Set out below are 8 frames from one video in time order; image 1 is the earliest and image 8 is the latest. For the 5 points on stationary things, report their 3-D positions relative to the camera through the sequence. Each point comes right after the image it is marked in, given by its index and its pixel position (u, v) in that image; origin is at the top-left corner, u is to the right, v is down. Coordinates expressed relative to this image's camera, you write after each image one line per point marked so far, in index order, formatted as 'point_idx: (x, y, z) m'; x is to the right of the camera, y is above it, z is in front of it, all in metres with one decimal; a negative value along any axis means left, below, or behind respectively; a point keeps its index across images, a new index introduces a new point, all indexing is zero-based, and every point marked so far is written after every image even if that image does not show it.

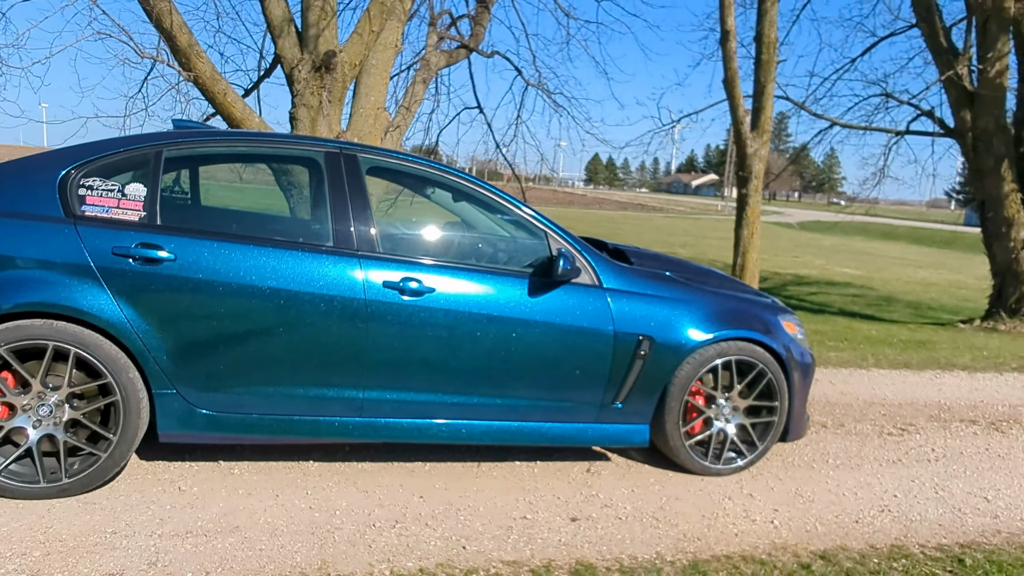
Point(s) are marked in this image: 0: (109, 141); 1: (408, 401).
0: (-1.9, +0.7, +3.6) m
1: (-0.5, -0.6, +3.9) m
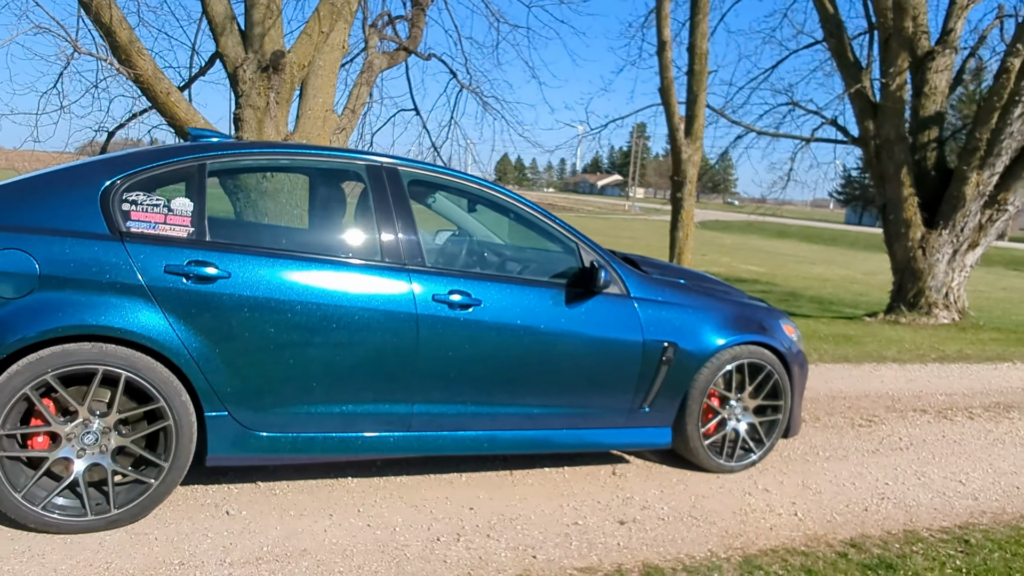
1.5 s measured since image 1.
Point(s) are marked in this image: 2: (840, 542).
0: (-1.7, +0.6, +3.4) m
1: (-0.3, -0.7, +3.9) m
2: (+1.7, -1.3, +3.8) m
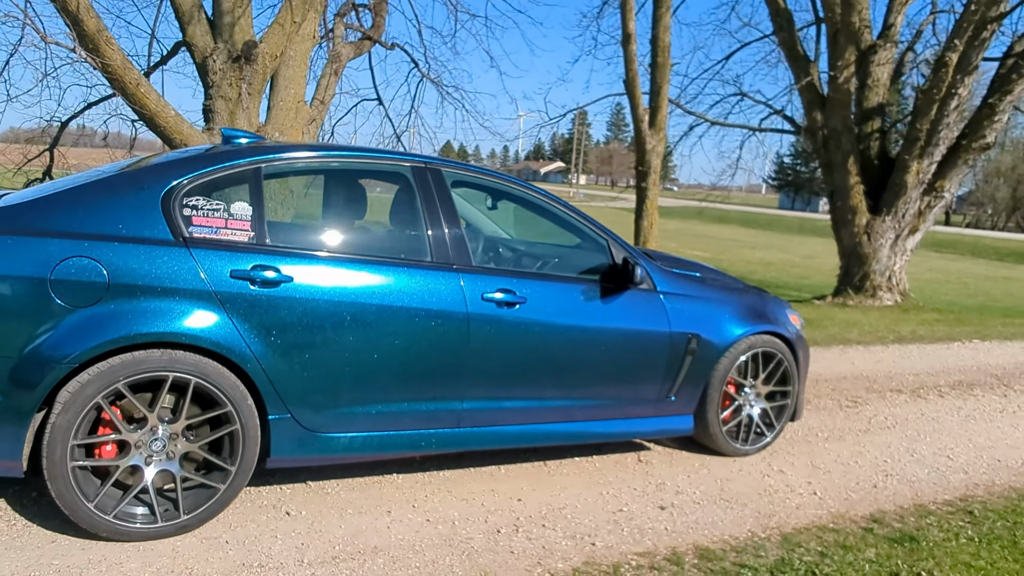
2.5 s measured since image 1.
0: (-1.4, +0.6, +3.4) m
1: (0.0, -0.7, +4.0) m
2: (+2.0, -1.3, +4.1) m
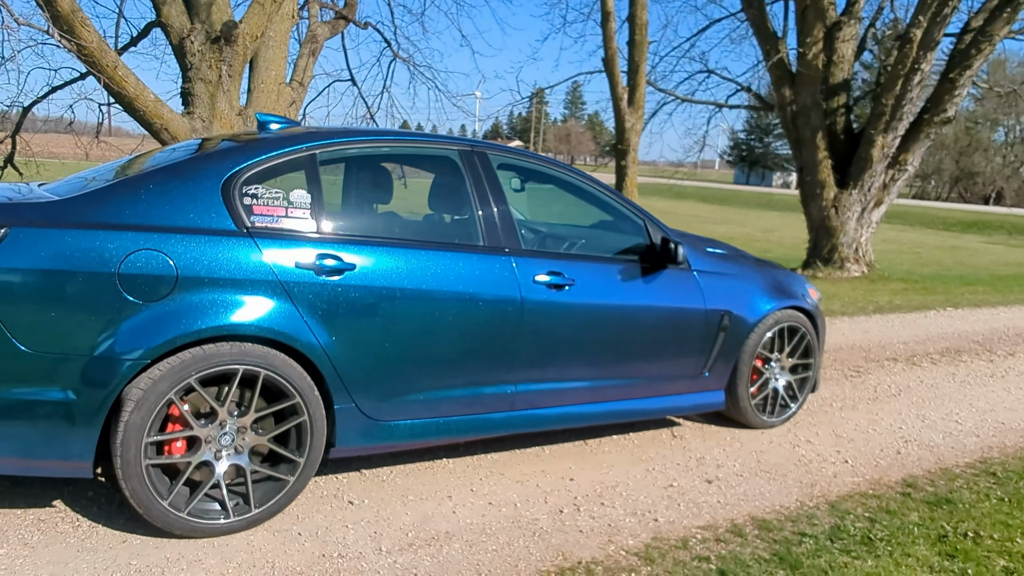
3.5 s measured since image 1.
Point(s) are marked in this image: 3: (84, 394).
0: (-1.1, +0.6, +3.3) m
1: (+0.2, -0.6, +4.0) m
2: (+2.2, -1.1, +4.2) m
3: (-1.6, -0.4, +2.8) m
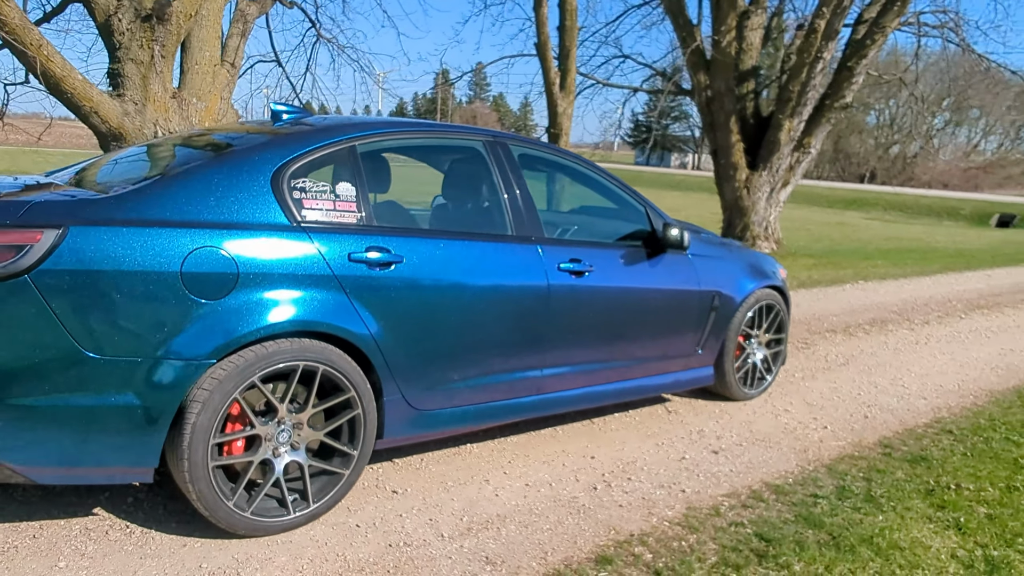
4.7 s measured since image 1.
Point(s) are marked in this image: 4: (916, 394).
0: (-0.9, +0.7, +3.2) m
1: (+0.3, -0.5, +4.1) m
2: (+2.3, -1.0, +4.6) m
3: (-1.3, -0.4, +2.7) m
4: (+3.3, -0.9, +6.0) m
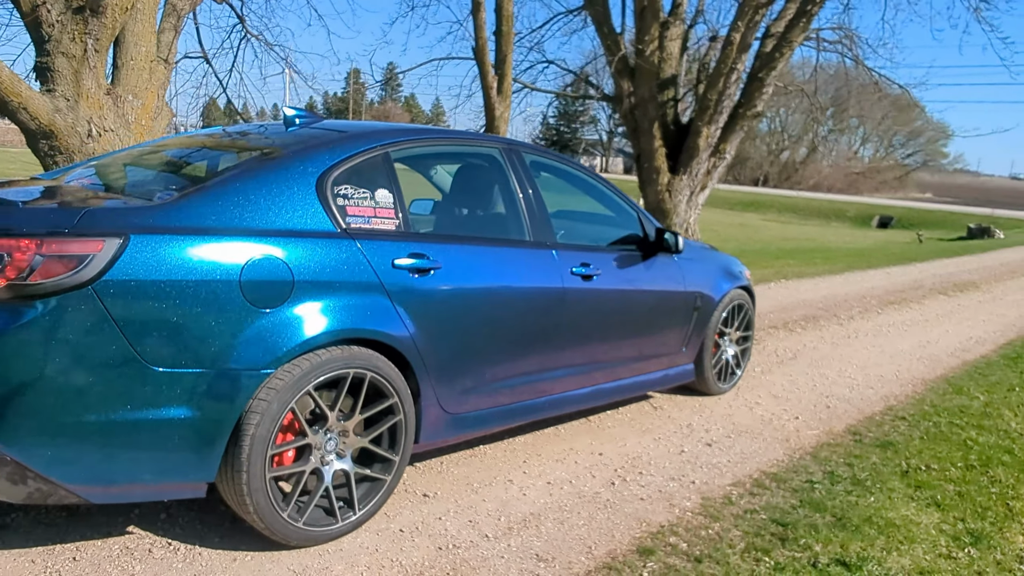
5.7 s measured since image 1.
0: (-0.8, +0.6, +3.2) m
1: (+0.4, -0.5, +4.3) m
2: (+2.3, -1.0, +5.0) m
3: (-1.1, -0.4, +2.6) m
4: (+3.1, -0.9, +6.5) m
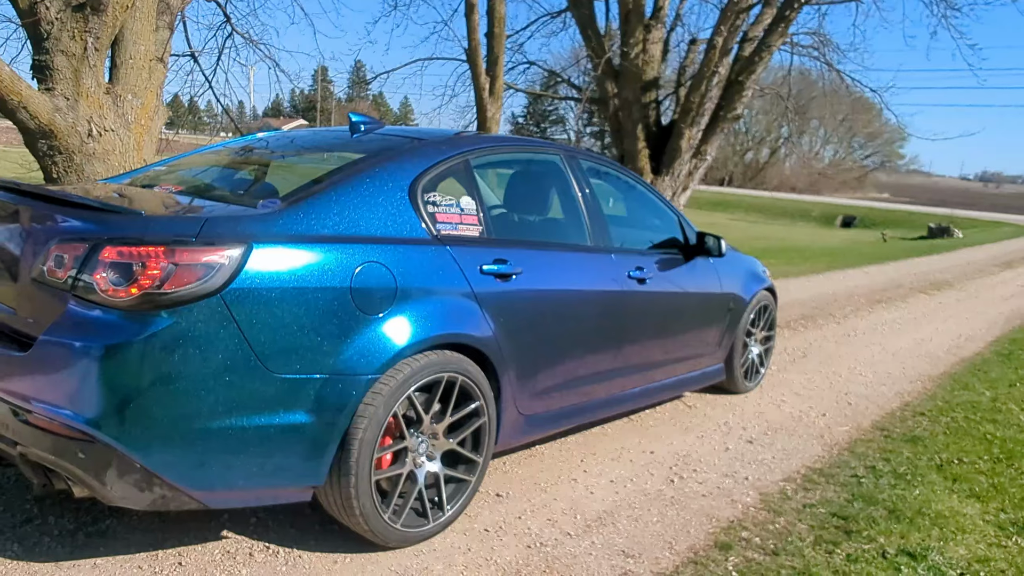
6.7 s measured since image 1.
0: (-0.4, +0.6, +3.3) m
1: (+0.7, -0.5, +4.4) m
2: (+2.6, -1.0, +5.2) m
3: (-0.7, -0.5, +2.7) m
4: (+3.3, -0.9, +6.7) m
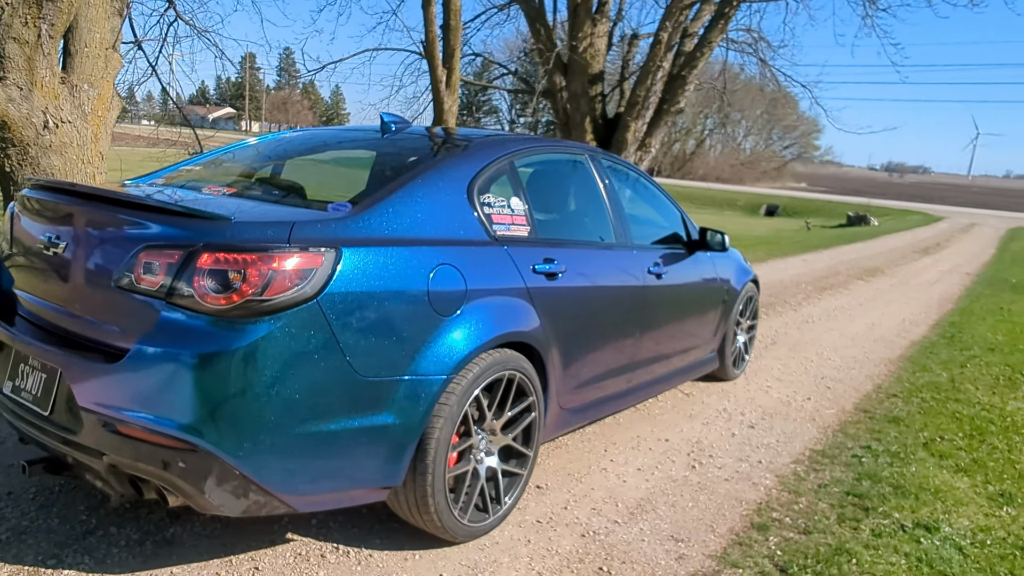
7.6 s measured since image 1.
0: (-0.2, +0.6, +3.3) m
1: (+0.8, -0.5, +4.5) m
2: (+2.6, -0.9, +5.5) m
3: (-0.4, -0.5, +2.7) m
4: (+3.2, -0.8, +7.1) m
